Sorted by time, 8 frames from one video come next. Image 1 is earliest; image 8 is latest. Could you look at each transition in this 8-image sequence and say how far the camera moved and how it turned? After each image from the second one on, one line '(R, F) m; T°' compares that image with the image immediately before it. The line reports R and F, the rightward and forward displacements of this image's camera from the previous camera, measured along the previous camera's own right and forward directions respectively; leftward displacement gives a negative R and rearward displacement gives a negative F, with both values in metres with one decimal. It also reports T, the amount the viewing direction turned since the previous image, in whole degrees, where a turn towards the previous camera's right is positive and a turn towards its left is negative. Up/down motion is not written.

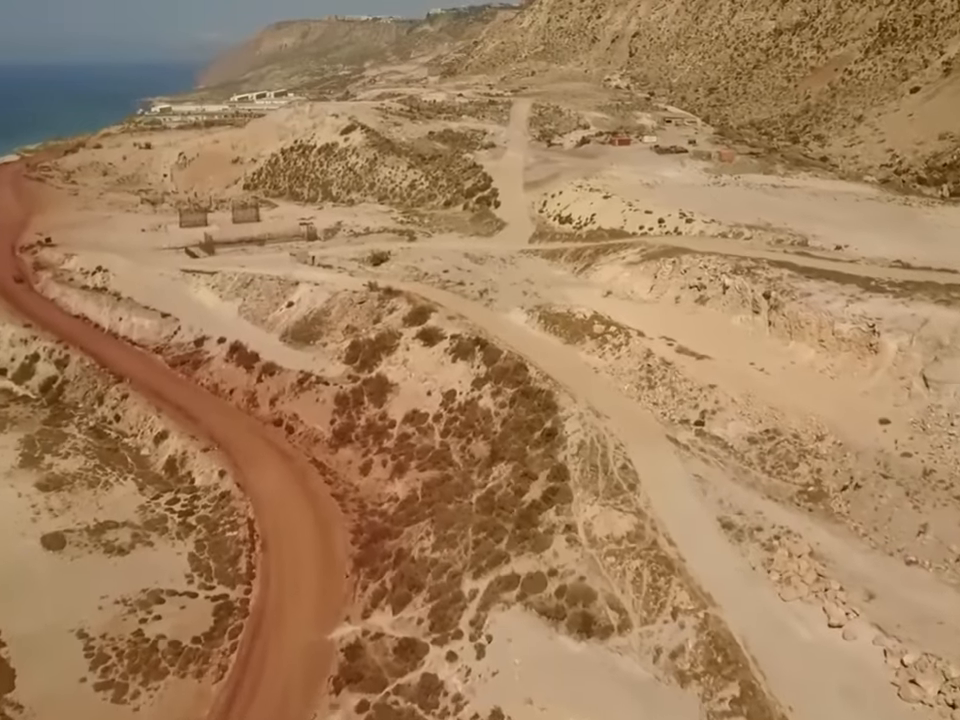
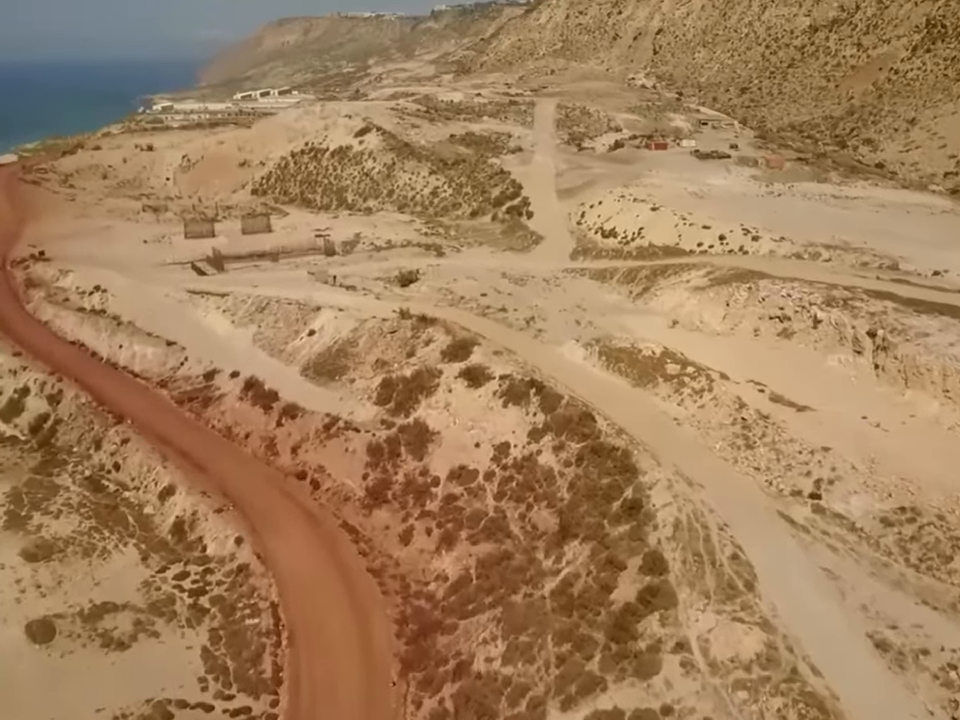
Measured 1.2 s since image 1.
(-1.7, +4.4) m; 0°
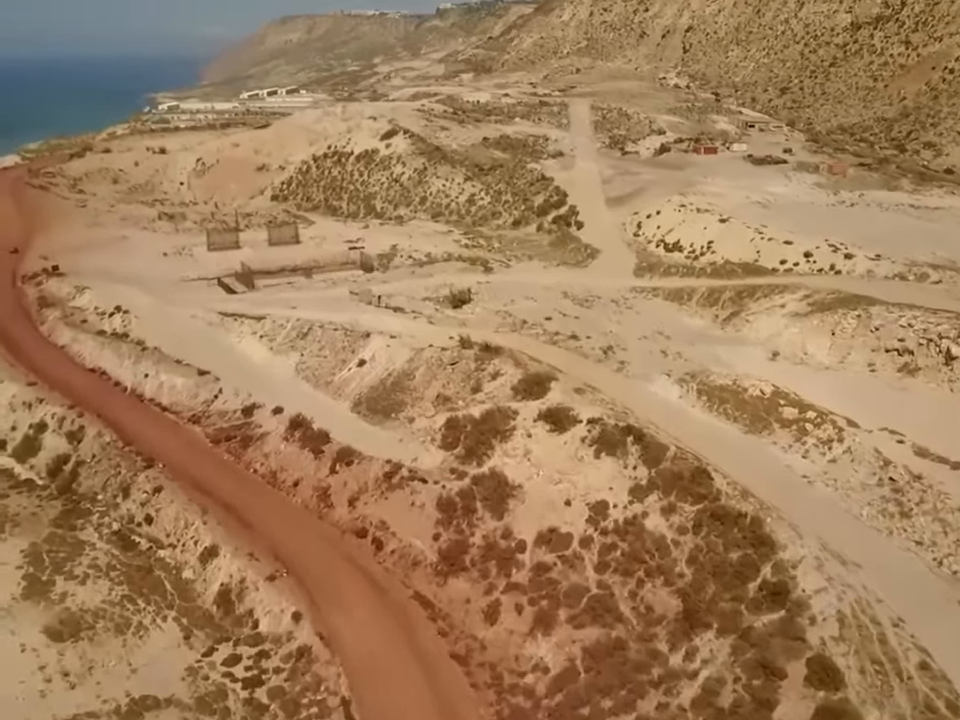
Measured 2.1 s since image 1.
(-2.3, +3.7) m; 0°
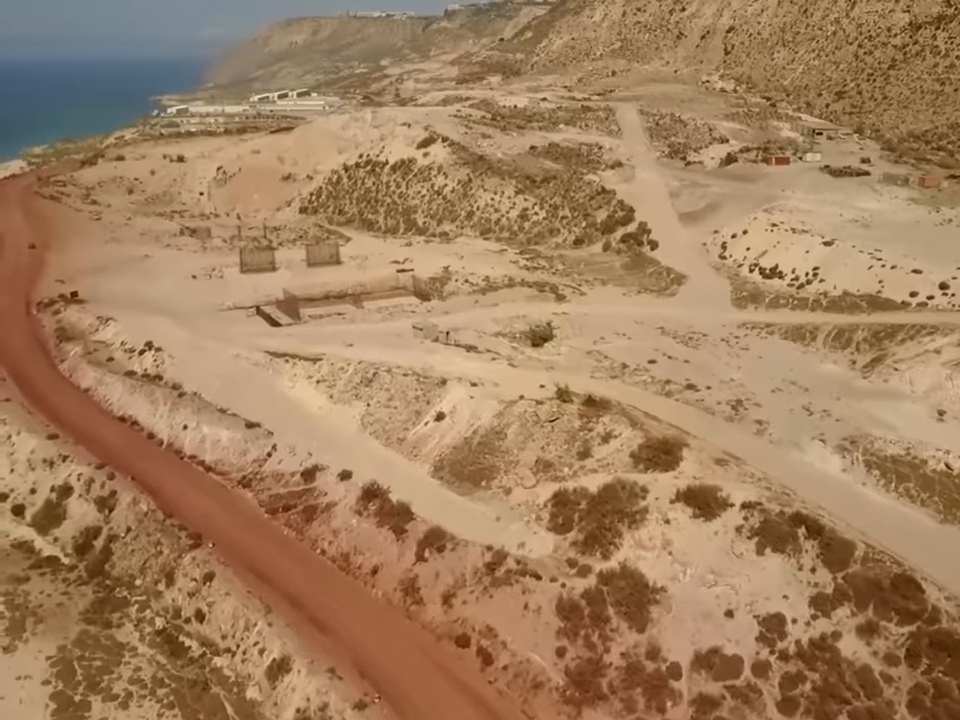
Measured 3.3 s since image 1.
(-2.9, +4.7) m; 0°
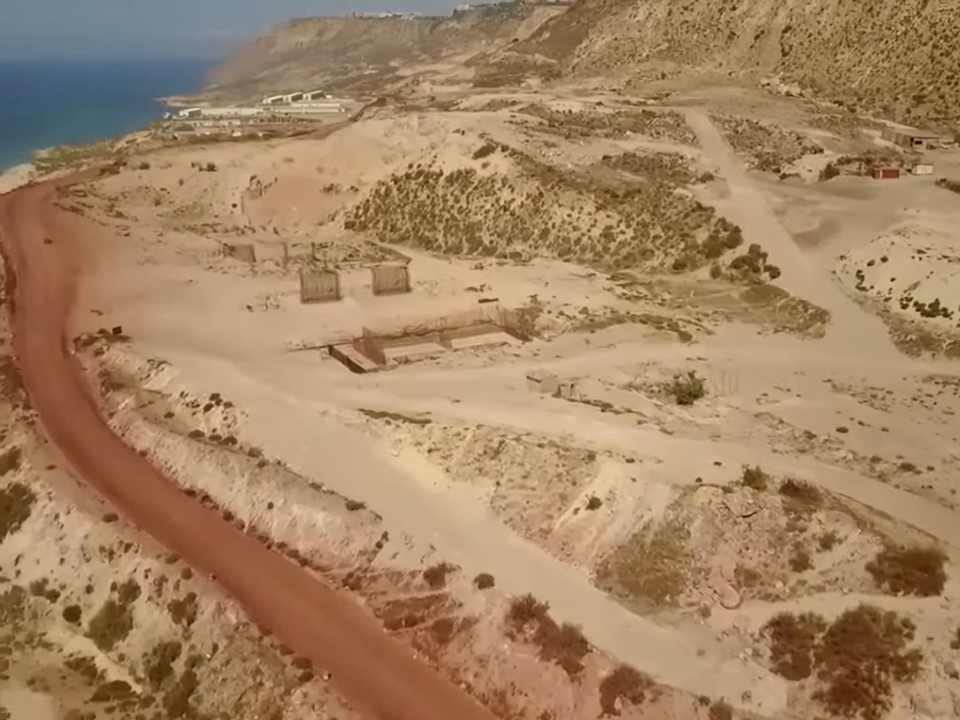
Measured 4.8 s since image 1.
(-3.9, +5.2) m; 0°
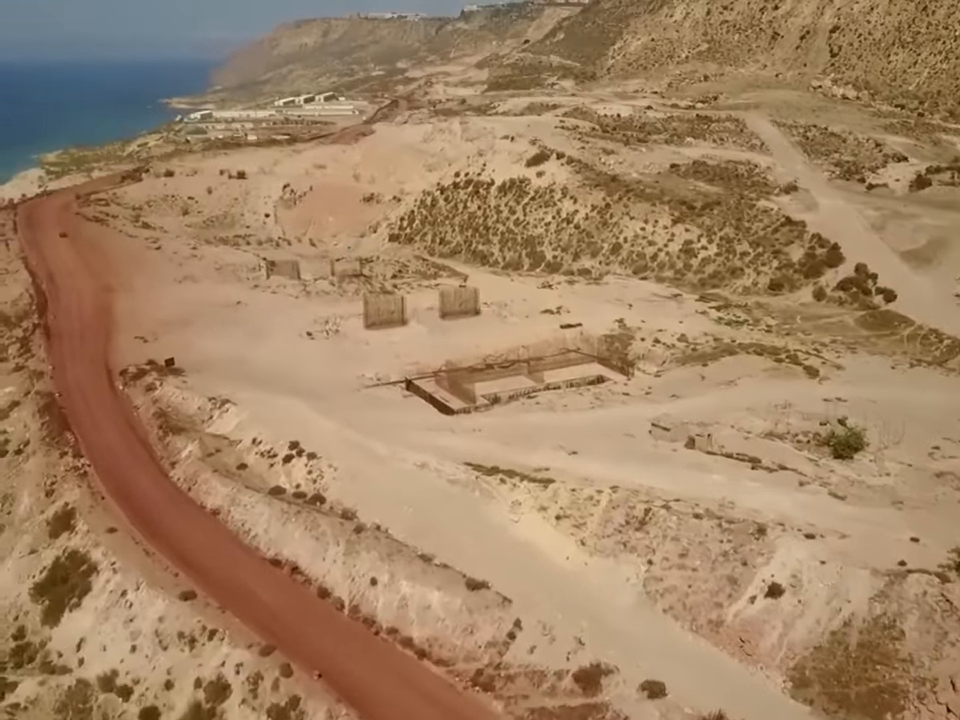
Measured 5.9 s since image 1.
(-3.1, +3.5) m; 0°
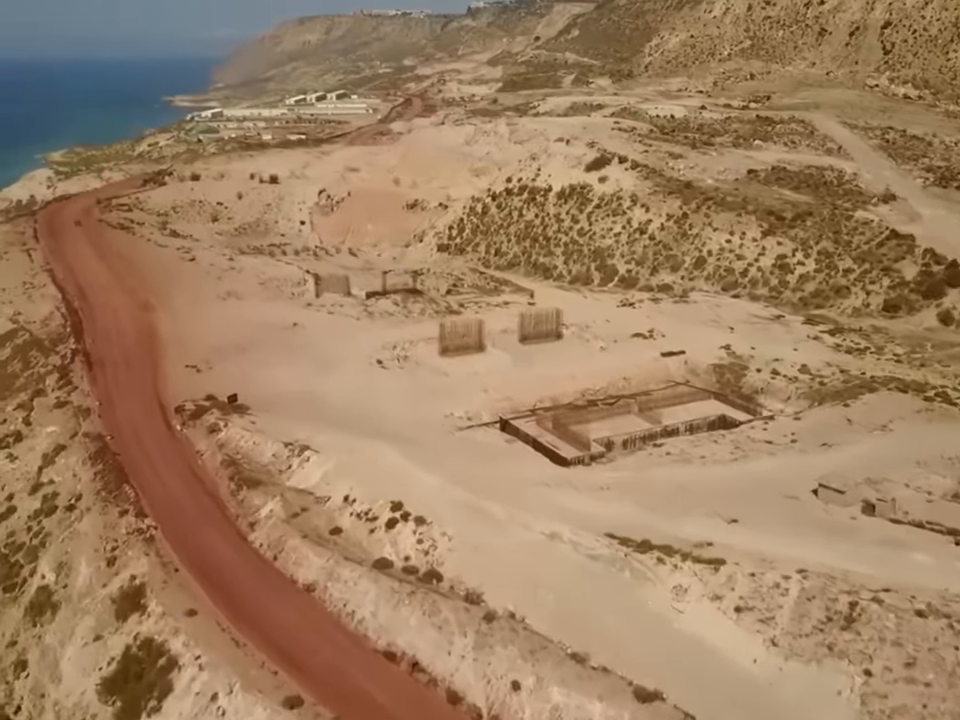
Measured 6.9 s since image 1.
(-3.1, +3.6) m; 0°
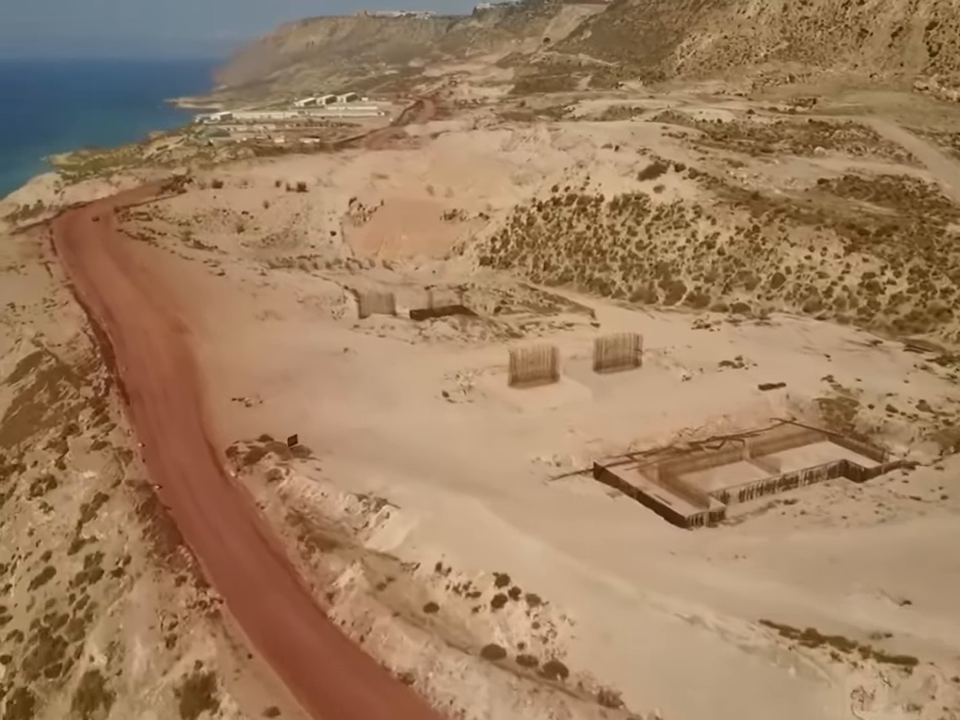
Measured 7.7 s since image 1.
(-2.4, +3.0) m; 0°
